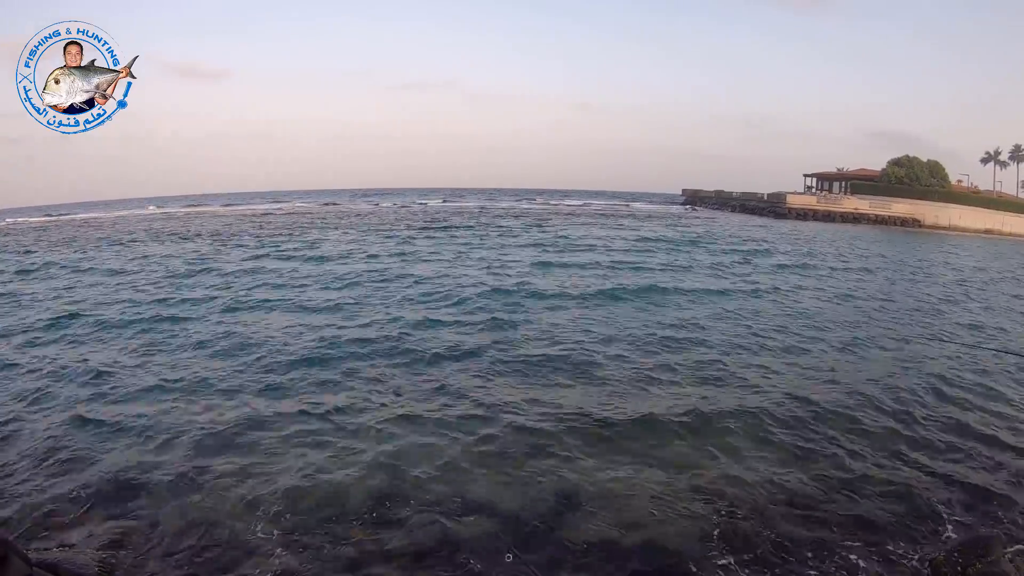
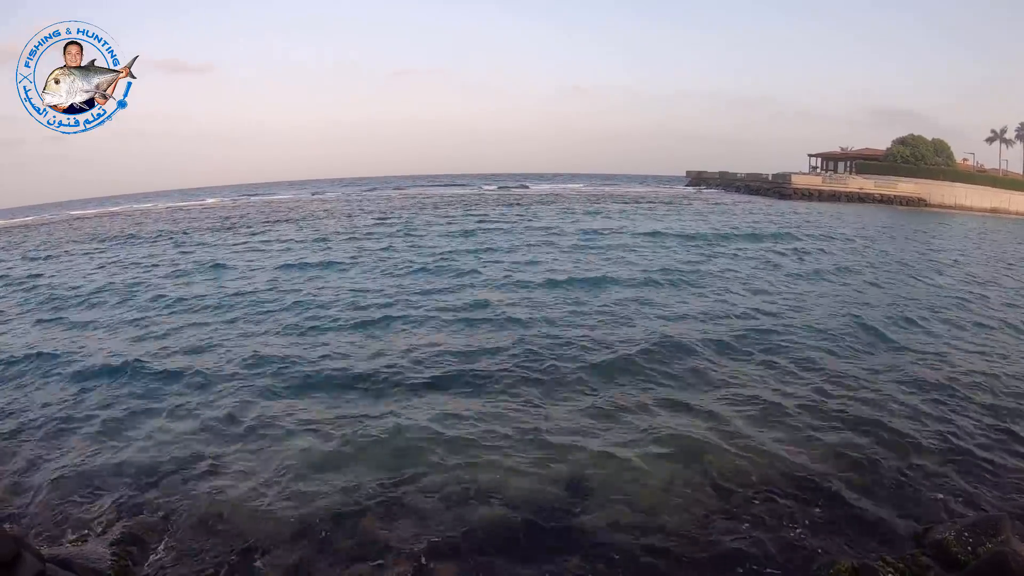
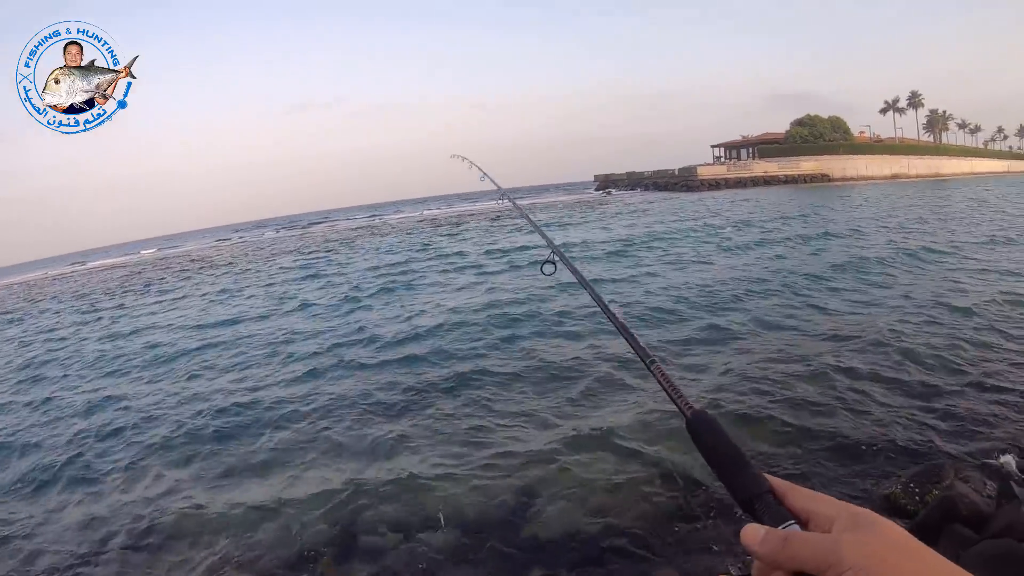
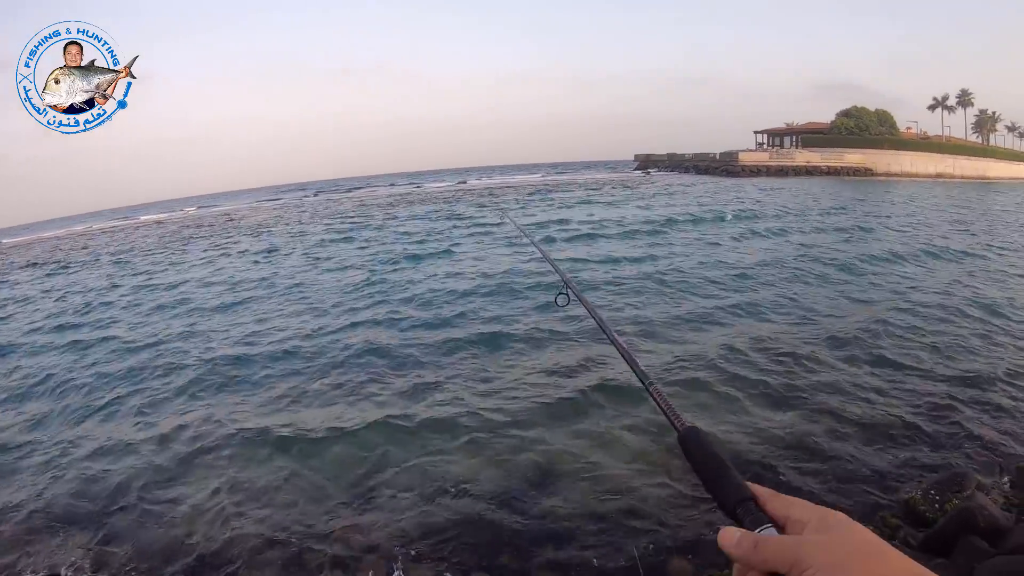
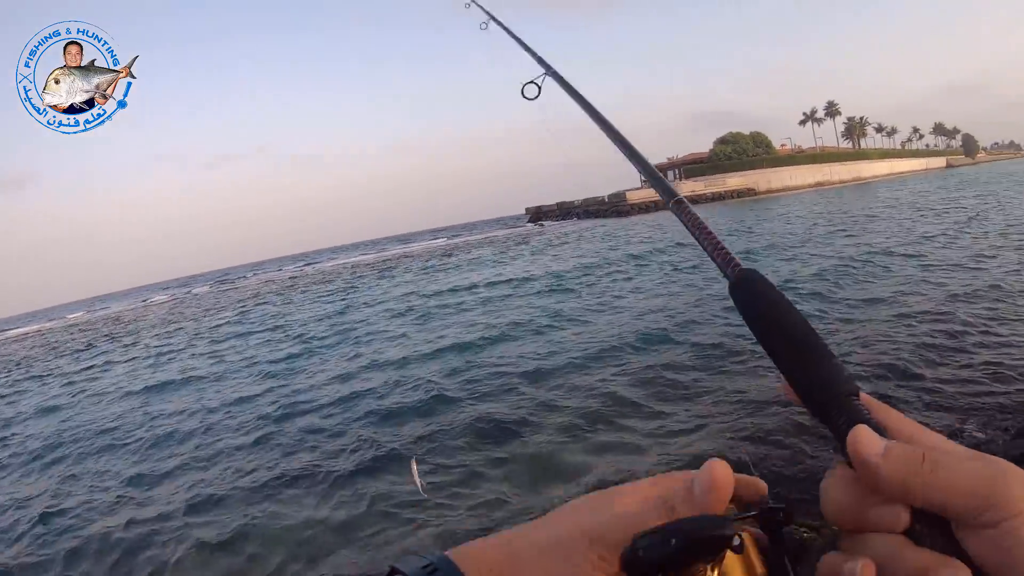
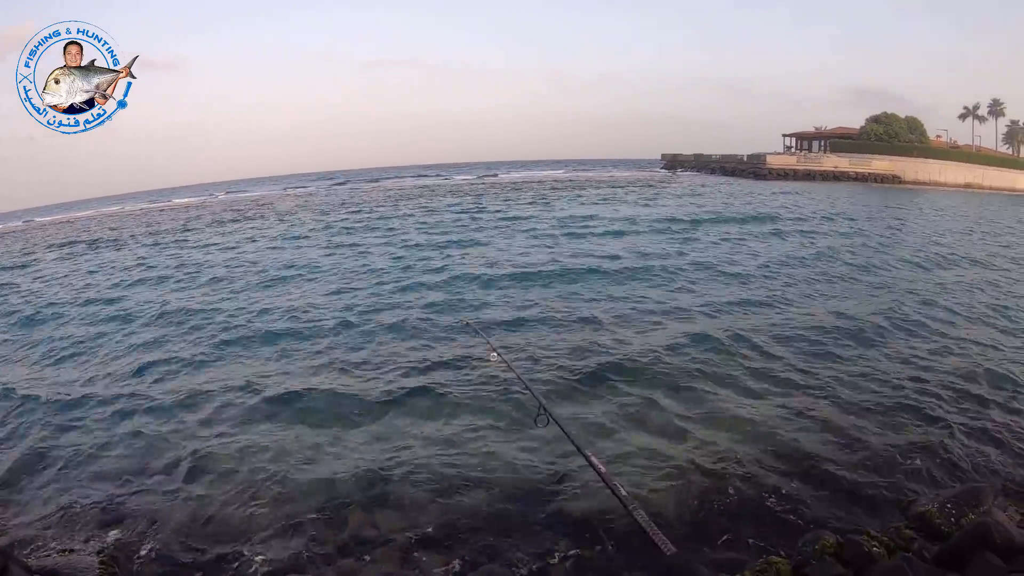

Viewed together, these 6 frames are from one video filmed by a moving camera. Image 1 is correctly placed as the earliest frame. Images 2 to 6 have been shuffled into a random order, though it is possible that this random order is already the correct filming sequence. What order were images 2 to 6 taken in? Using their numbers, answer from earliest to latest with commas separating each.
2, 6, 4, 3, 5
